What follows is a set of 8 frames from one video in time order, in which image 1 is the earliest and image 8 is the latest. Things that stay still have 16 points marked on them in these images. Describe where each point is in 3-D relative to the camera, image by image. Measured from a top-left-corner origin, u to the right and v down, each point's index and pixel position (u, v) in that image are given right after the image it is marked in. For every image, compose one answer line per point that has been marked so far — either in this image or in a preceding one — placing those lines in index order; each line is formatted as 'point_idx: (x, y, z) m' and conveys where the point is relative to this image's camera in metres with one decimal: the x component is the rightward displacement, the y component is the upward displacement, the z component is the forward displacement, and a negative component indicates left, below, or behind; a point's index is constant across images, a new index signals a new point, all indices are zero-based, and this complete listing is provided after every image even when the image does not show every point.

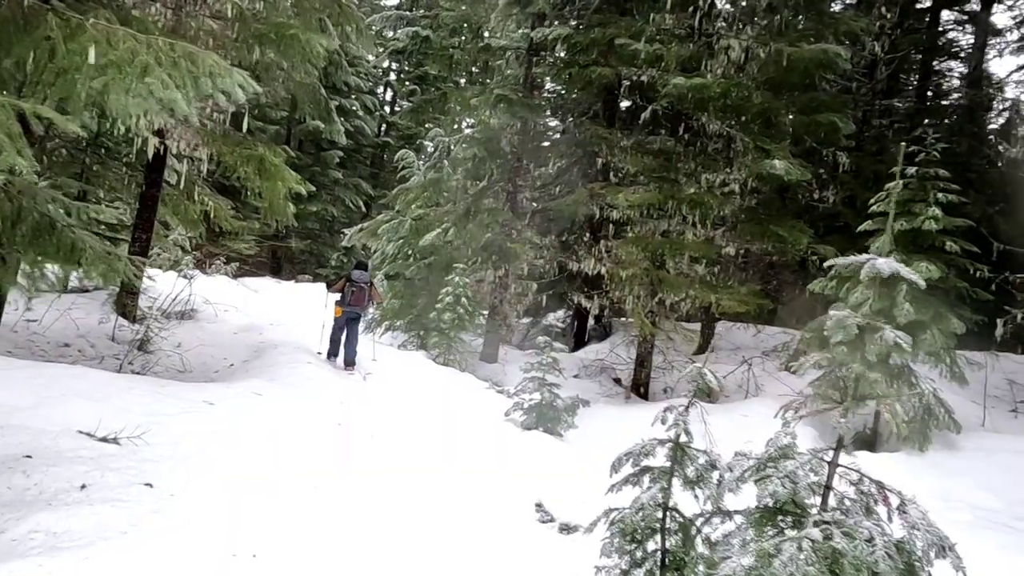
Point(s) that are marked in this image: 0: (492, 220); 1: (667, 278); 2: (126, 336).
0: (-0.3, +1.1, +12.5) m
1: (+2.3, +0.1, +11.3) m
2: (-4.6, -0.6, +9.2) m
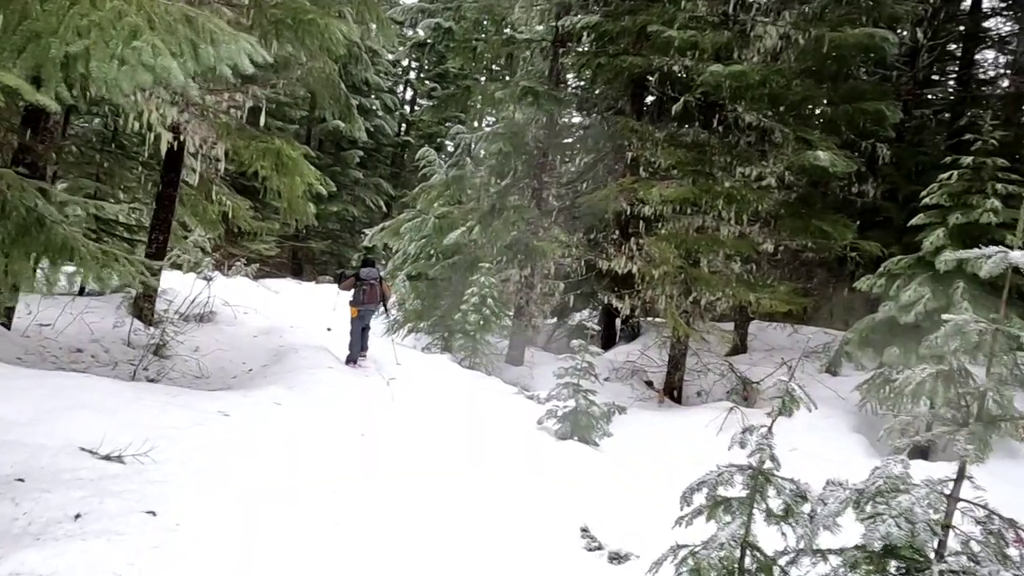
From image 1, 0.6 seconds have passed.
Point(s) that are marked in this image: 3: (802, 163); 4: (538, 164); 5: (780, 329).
0: (+0.1, +1.1, +12.1) m
1: (+2.7, +0.2, +10.8) m
2: (-4.3, -0.6, +8.8) m
3: (+3.7, +1.6, +9.9) m
4: (+0.4, +2.0, +12.8) m
5: (+5.1, -0.8, +14.6) m
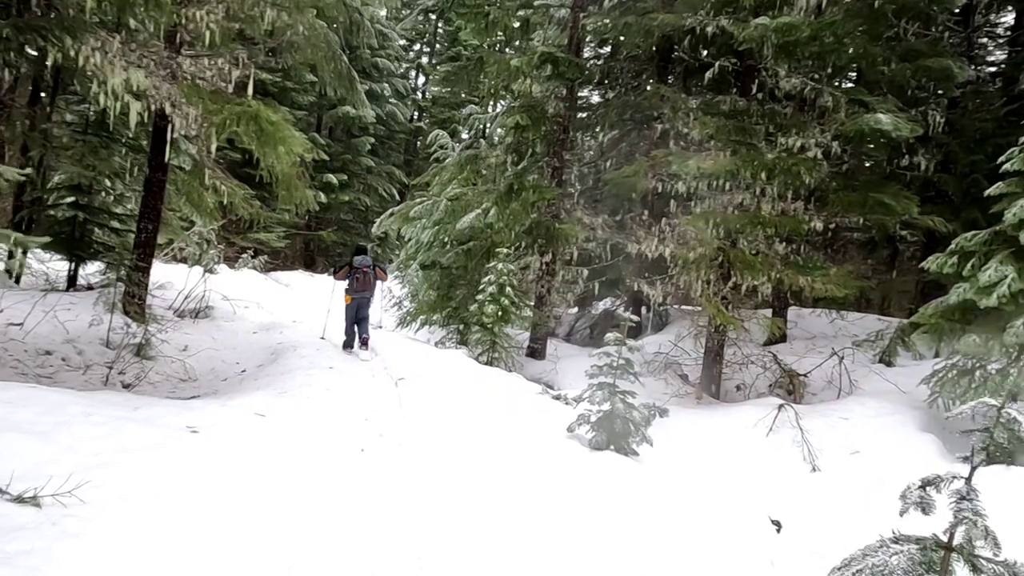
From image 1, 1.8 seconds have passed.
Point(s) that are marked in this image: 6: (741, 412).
0: (+0.4, +1.3, +11.0) m
1: (+2.9, +0.4, +9.7) m
2: (-4.0, -0.5, +7.9) m
3: (+4.0, +1.8, +8.8) m
4: (+0.7, +2.2, +11.8) m
5: (+5.5, -0.5, +13.5) m
6: (+2.6, -1.5, +8.8) m
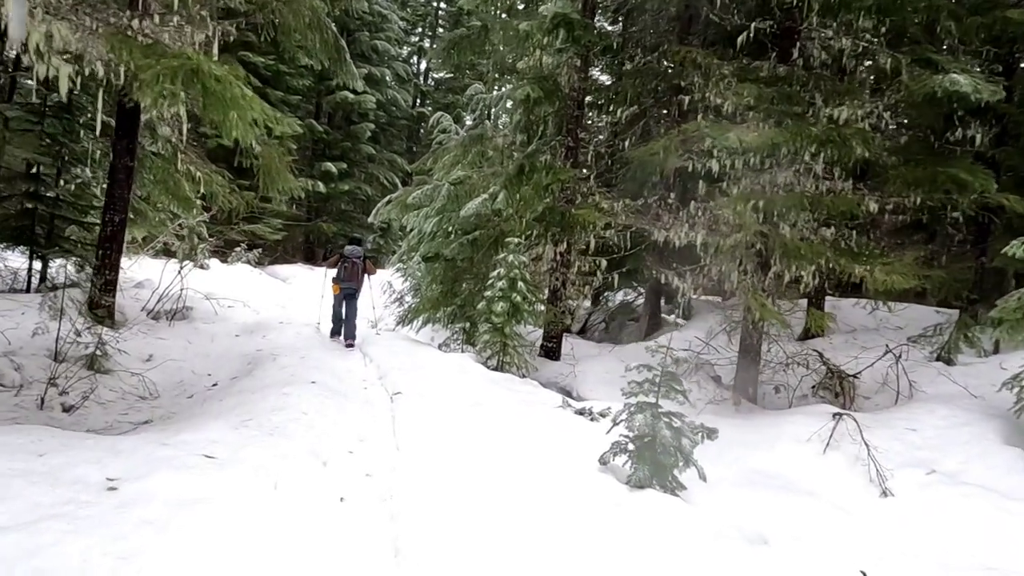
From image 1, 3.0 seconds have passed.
0: (+0.5, +1.4, +9.9) m
1: (+3.1, +0.5, +8.5) m
2: (-3.9, -0.6, +6.8) m
3: (+4.1, +1.9, +7.5) m
4: (+0.8, +2.3, +10.6) m
5: (+5.6, -0.3, +12.3) m
6: (+2.8, -1.4, +7.6) m
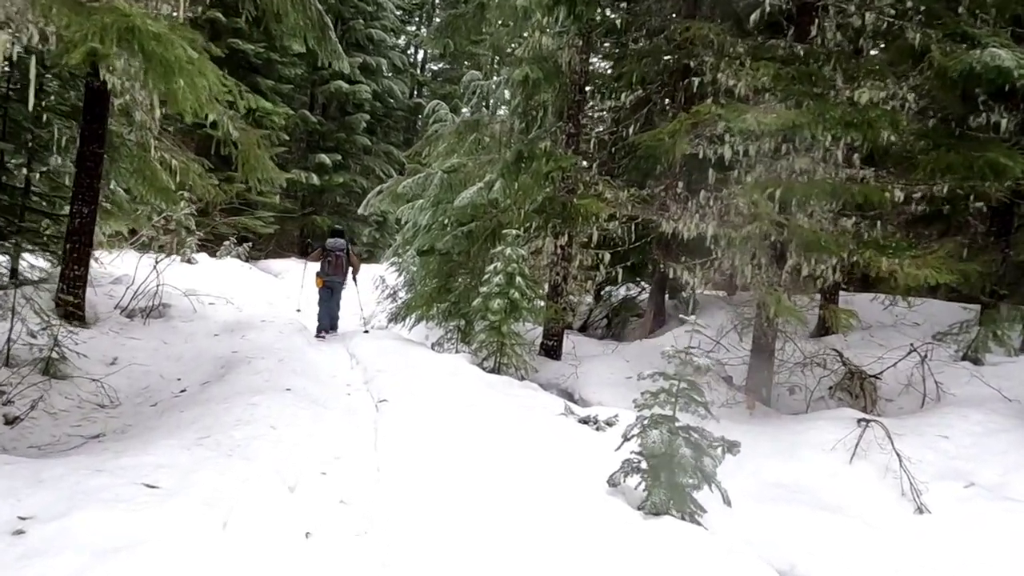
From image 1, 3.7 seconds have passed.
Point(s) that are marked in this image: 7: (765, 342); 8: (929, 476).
0: (+0.5, +1.4, +9.2) m
1: (+3.0, +0.5, +7.9) m
2: (-3.9, -0.5, +6.2) m
3: (+4.0, +2.0, +6.9) m
4: (+0.8, +2.4, +10.0) m
5: (+5.6, -0.2, +11.7) m
6: (+2.8, -1.3, +7.0) m
7: (+2.9, -0.6, +8.7) m
8: (+3.4, -1.6, +6.3) m
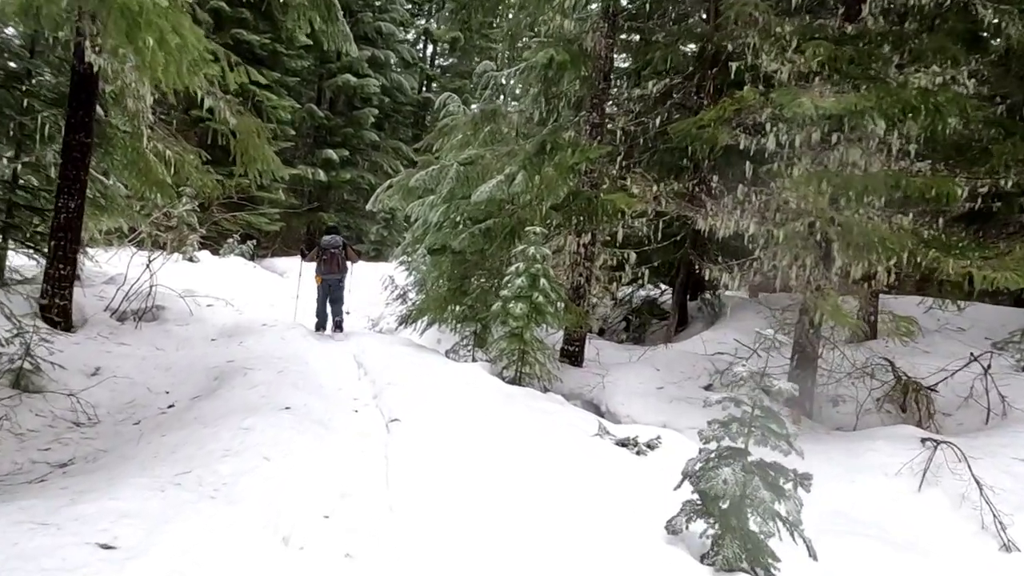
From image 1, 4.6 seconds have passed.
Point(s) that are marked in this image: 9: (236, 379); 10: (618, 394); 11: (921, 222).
0: (+0.7, +1.4, +8.5) m
1: (+3.3, +0.5, +7.1) m
2: (-3.7, -0.6, +5.5) m
3: (+4.3, +1.9, +6.2) m
4: (+1.0, +2.4, +9.2) m
5: (+5.9, -0.2, +10.9) m
6: (+3.0, -1.4, +6.3) m
7: (+3.1, -0.7, +8.0) m
8: (+3.6, -1.6, +5.6) m
9: (-2.1, -0.7, +5.9) m
10: (+1.1, -1.1, +8.0) m
11: (+4.1, +0.7, +7.6) m
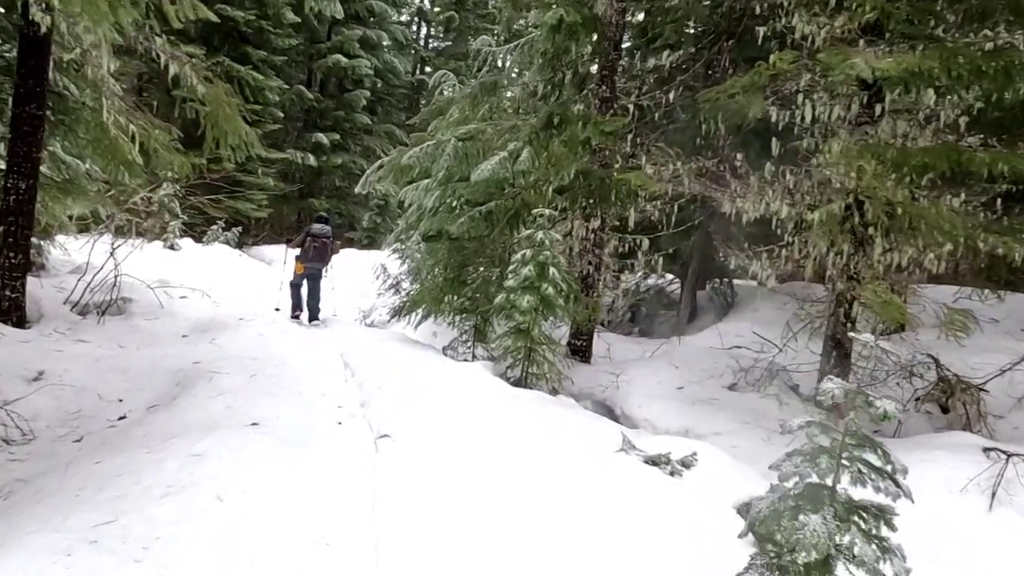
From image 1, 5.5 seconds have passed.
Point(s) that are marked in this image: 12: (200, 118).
0: (+0.7, +1.5, +7.7) m
1: (+3.3, +0.6, +6.4) m
2: (-3.7, -0.5, +4.7) m
3: (+4.3, +2.0, +5.4) m
4: (+1.0, +2.5, +8.4) m
5: (+5.9, -0.1, +10.2) m
6: (+3.0, -1.3, +5.5) m
7: (+3.1, -0.5, +7.2) m
8: (+3.7, -1.5, +4.8) m
9: (-2.1, -0.6, +5.1) m
10: (+1.2, -1.0, +7.2) m
11: (+4.1, +0.7, +6.8) m
12: (-2.8, +1.5, +6.8) m
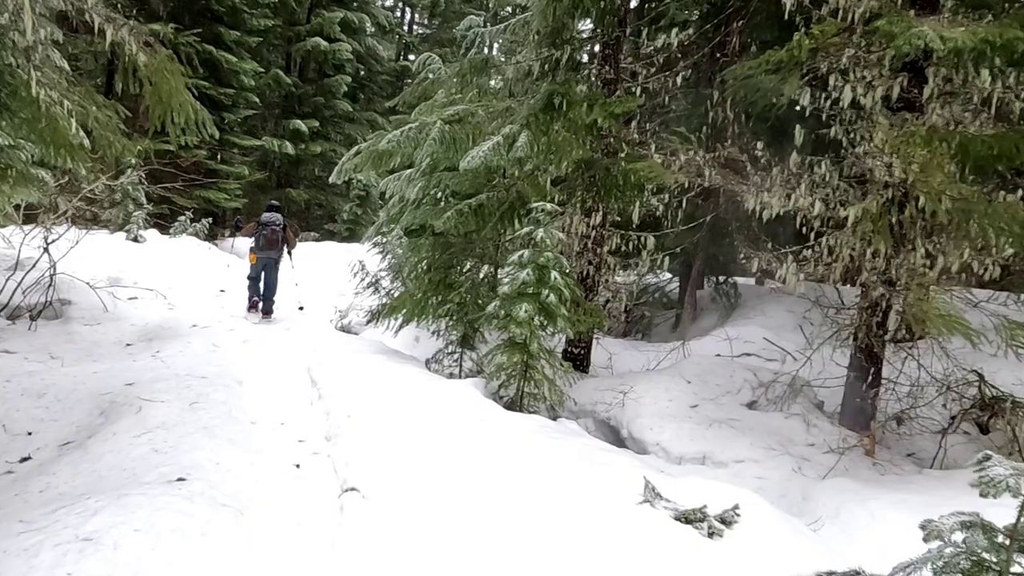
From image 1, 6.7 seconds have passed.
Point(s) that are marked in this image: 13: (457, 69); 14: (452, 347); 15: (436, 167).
0: (+0.7, +1.5, +6.8) m
1: (+3.3, +0.5, +5.5) m
2: (-3.7, -0.6, +3.7) m
3: (+4.3, +1.9, +4.5) m
4: (+1.0, +2.5, +7.5) m
5: (+5.8, -0.1, +9.4) m
6: (+3.0, -1.4, +4.7) m
7: (+3.1, -0.6, +6.4) m
8: (+3.7, -1.6, +4.0) m
9: (-2.1, -0.7, +4.2) m
10: (+1.1, -1.1, +6.4) m
11: (+4.1, +0.7, +6.0) m
12: (-2.8, +1.5, +5.9) m
13: (-0.6, +2.4, +8.3) m
14: (-0.6, -0.6, +8.0) m
15: (-0.9, +1.2, +8.2) m
